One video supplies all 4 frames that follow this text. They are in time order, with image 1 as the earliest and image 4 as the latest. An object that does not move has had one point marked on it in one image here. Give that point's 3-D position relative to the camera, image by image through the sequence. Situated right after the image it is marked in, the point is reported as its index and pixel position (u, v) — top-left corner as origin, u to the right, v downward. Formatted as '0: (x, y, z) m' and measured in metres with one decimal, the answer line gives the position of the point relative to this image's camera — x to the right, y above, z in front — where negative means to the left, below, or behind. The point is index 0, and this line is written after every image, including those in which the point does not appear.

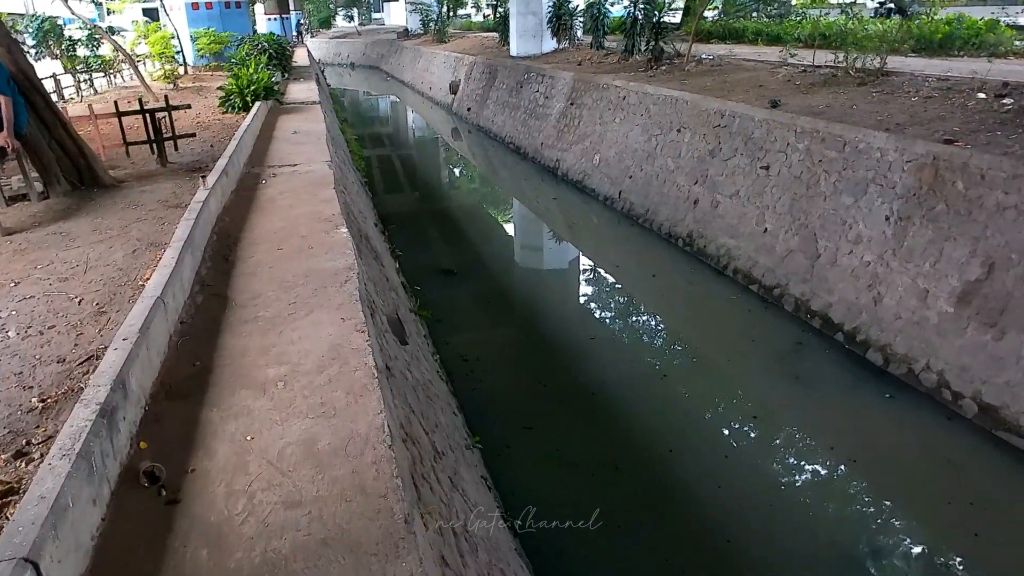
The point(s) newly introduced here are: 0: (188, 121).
0: (-4.1, +2.0, +8.4) m
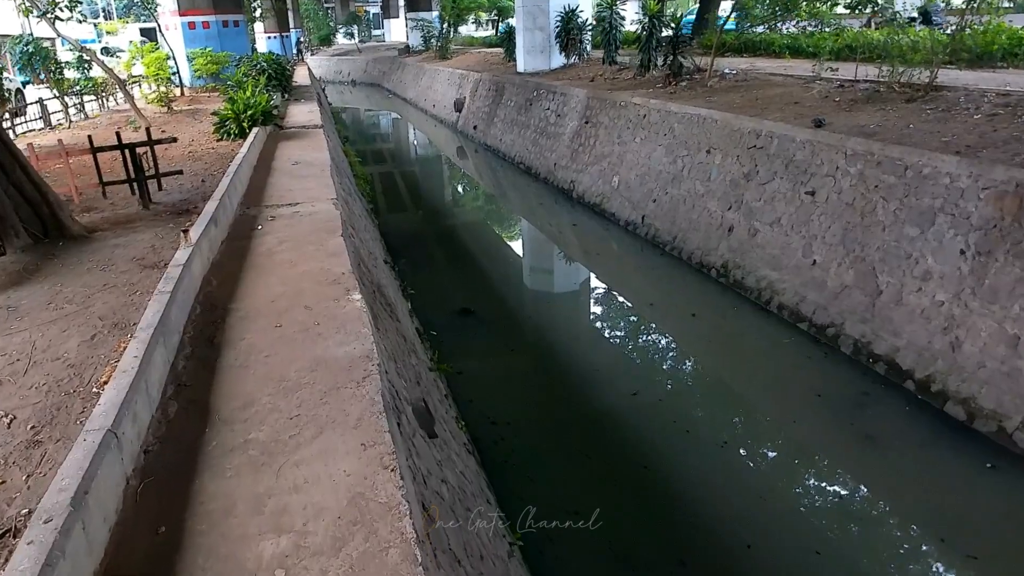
0: (-3.9, +1.6, +7.8) m
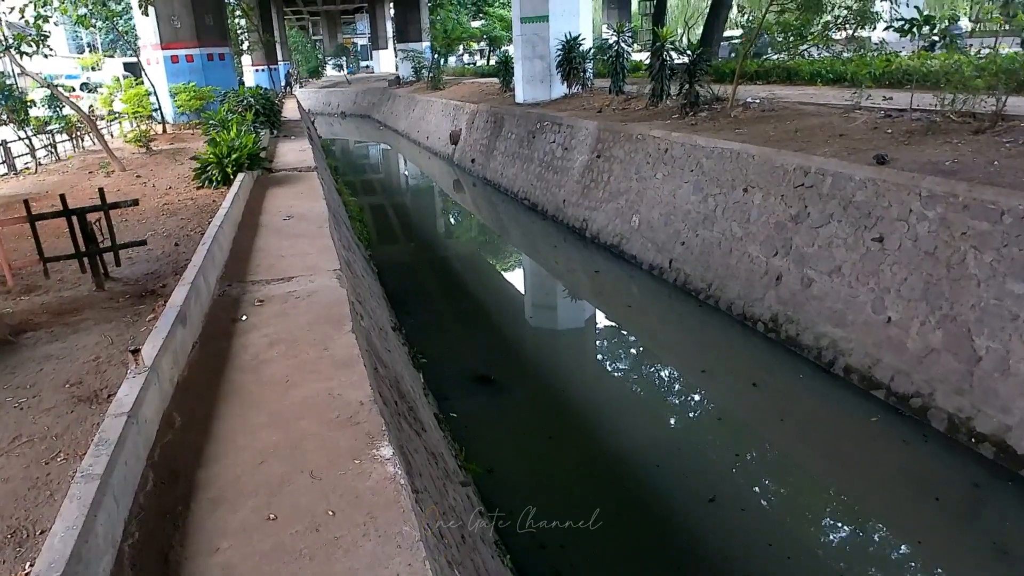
0: (-3.7, +0.9, +6.9) m
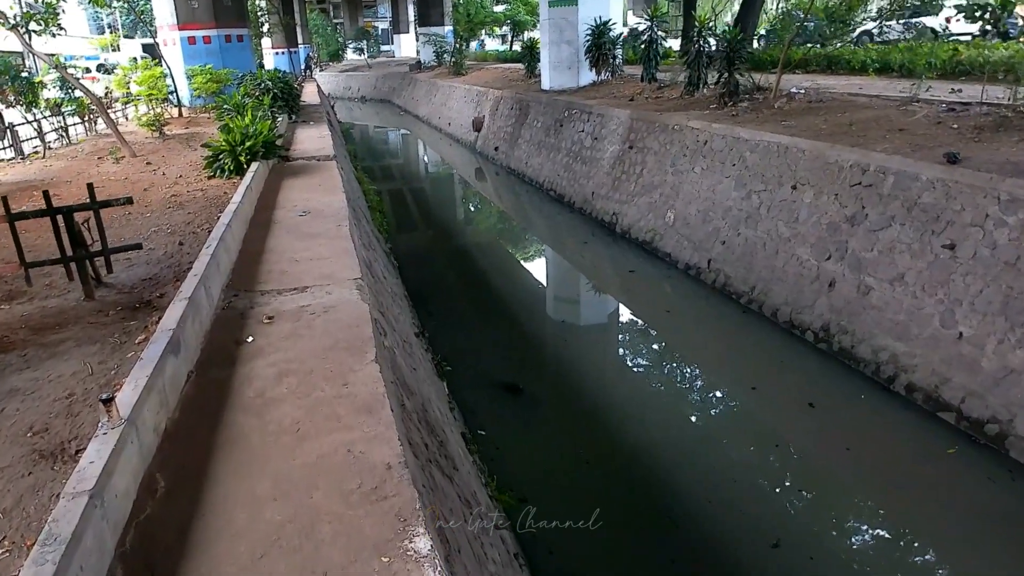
0: (-3.4, +1.0, +6.5) m
